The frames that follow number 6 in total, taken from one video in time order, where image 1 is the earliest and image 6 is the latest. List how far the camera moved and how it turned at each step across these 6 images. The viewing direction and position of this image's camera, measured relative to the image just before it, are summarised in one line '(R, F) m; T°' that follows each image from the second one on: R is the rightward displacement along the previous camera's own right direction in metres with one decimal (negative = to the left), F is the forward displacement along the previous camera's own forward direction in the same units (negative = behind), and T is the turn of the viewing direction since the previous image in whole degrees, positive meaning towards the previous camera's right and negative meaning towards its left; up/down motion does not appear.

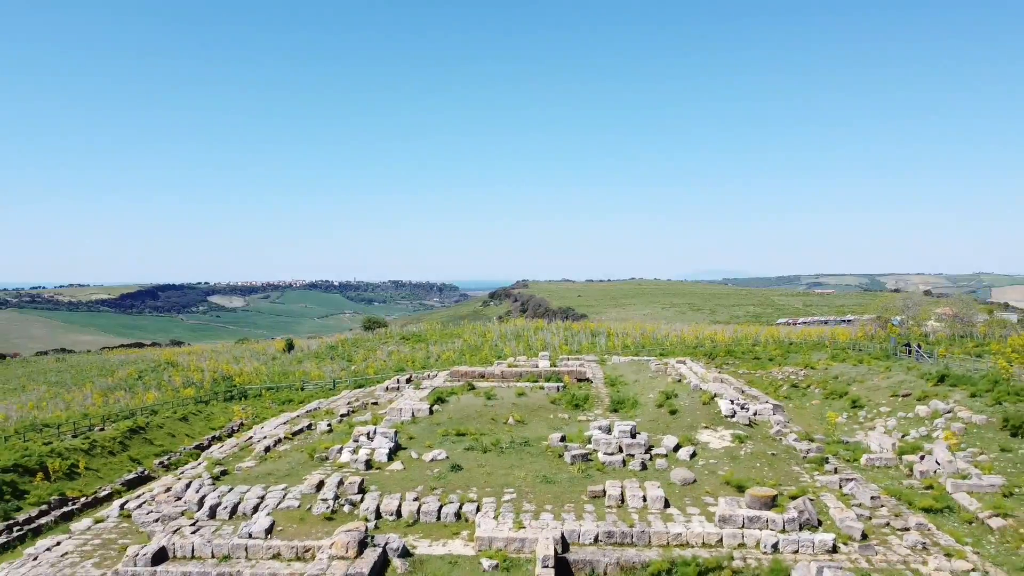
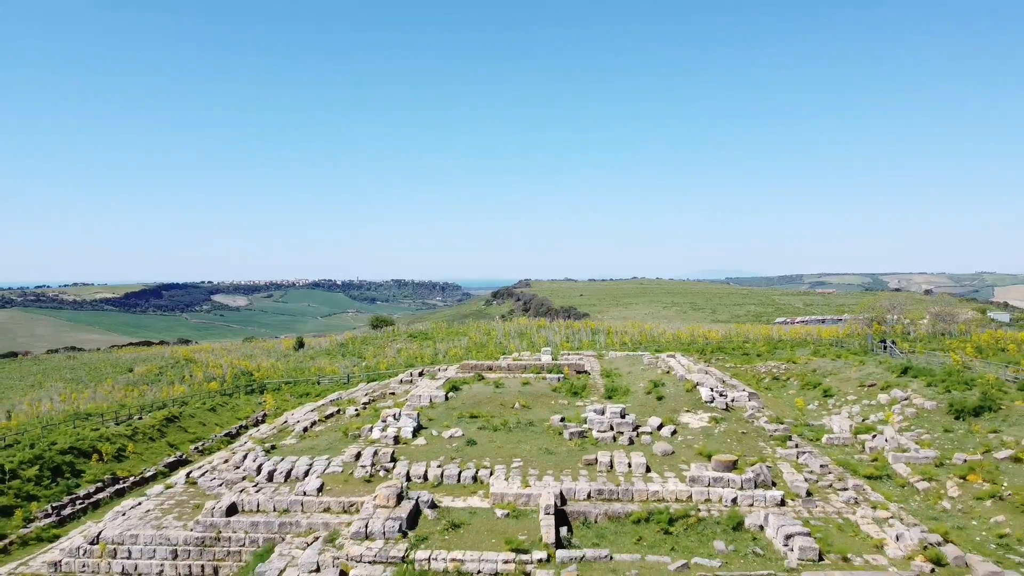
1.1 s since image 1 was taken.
(-0.1, -2.1) m; 0°
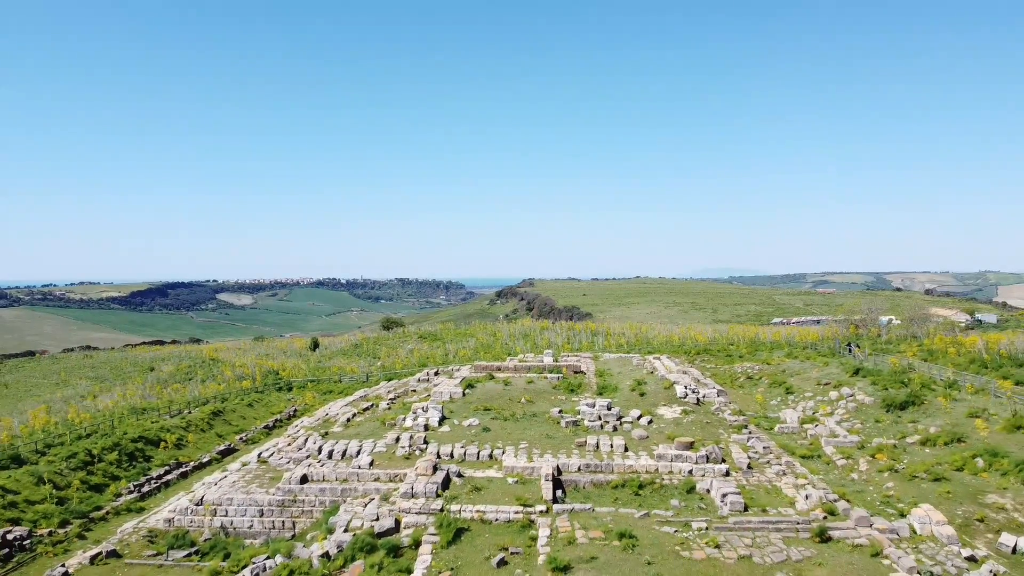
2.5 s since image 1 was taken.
(-0.1, -3.5) m; 0°
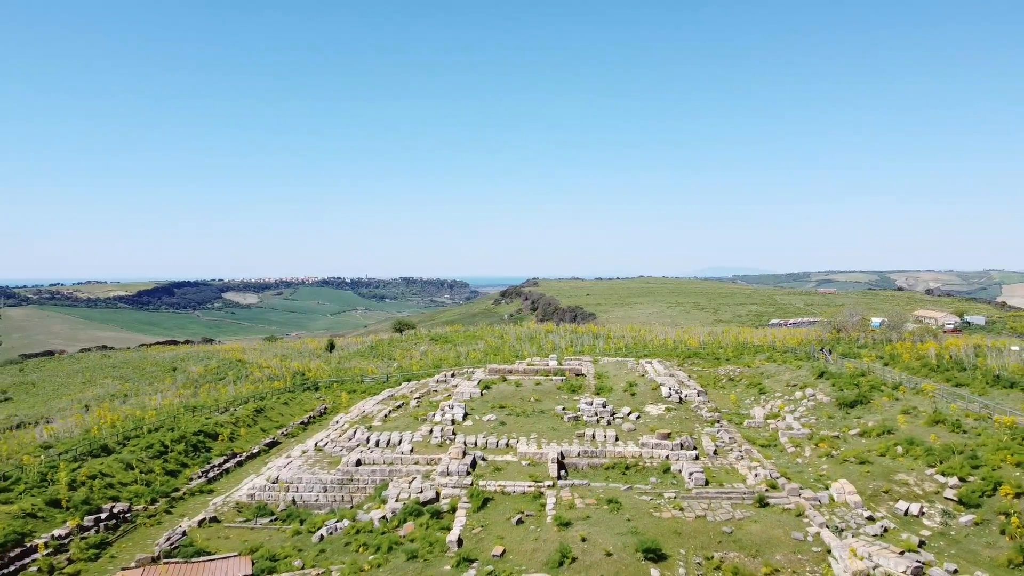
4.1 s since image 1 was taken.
(-0.3, -3.8) m; 0°
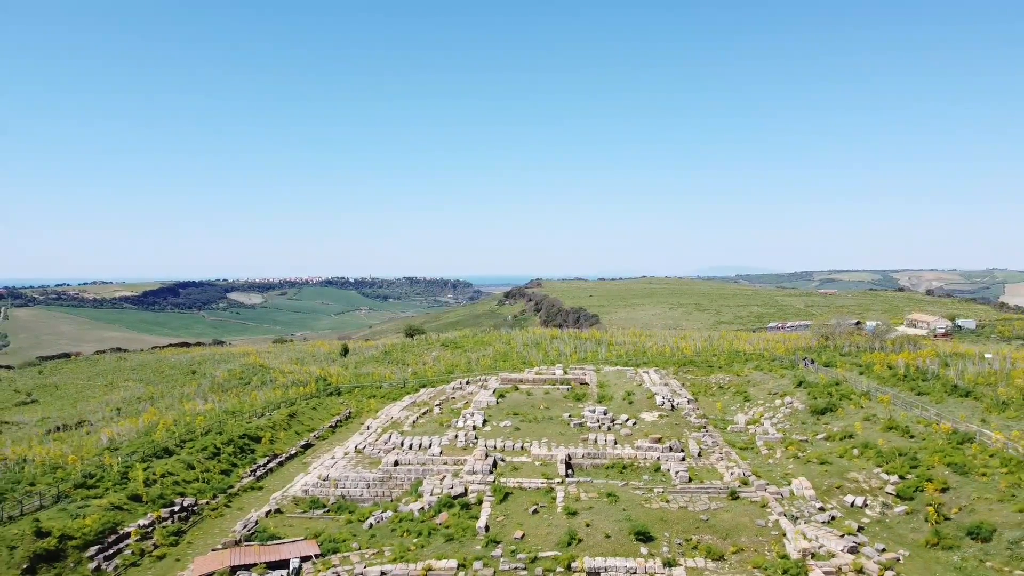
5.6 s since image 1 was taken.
(-0.5, -3.4) m; 0°
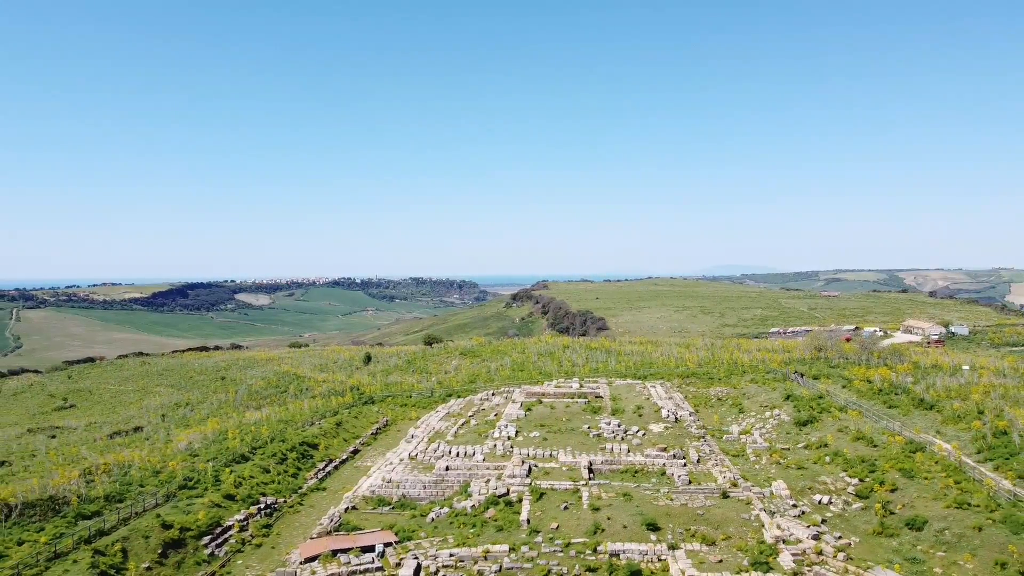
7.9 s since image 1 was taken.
(-1.2, -4.8) m; -1°
